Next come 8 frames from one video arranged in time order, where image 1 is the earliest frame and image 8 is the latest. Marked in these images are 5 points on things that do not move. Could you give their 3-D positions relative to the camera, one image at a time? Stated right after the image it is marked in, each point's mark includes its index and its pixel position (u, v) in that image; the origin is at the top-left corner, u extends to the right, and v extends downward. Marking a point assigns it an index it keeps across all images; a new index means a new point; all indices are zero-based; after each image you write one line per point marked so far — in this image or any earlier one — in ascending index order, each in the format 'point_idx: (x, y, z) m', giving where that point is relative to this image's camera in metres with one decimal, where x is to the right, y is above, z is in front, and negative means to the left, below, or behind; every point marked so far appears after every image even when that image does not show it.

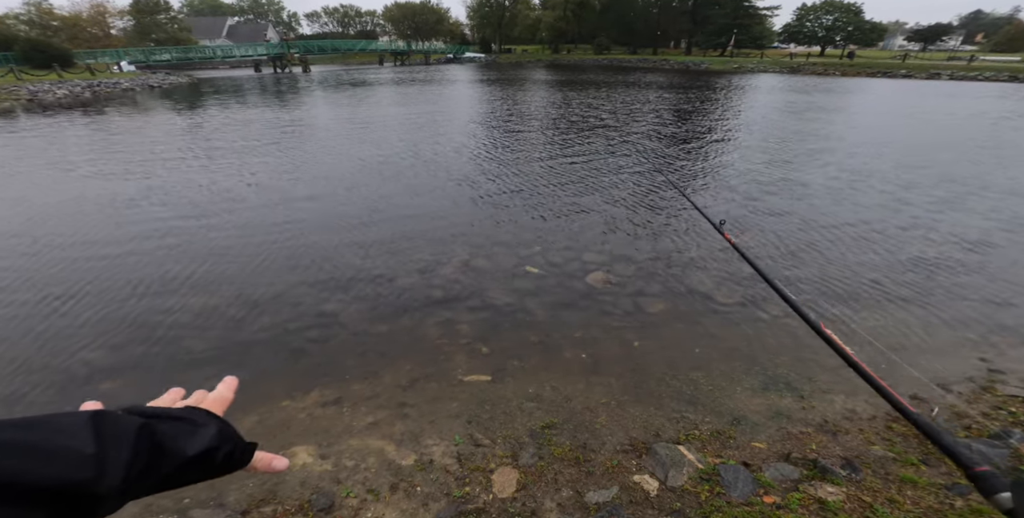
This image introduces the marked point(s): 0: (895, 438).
0: (+4.1, -2.0, +5.4) m
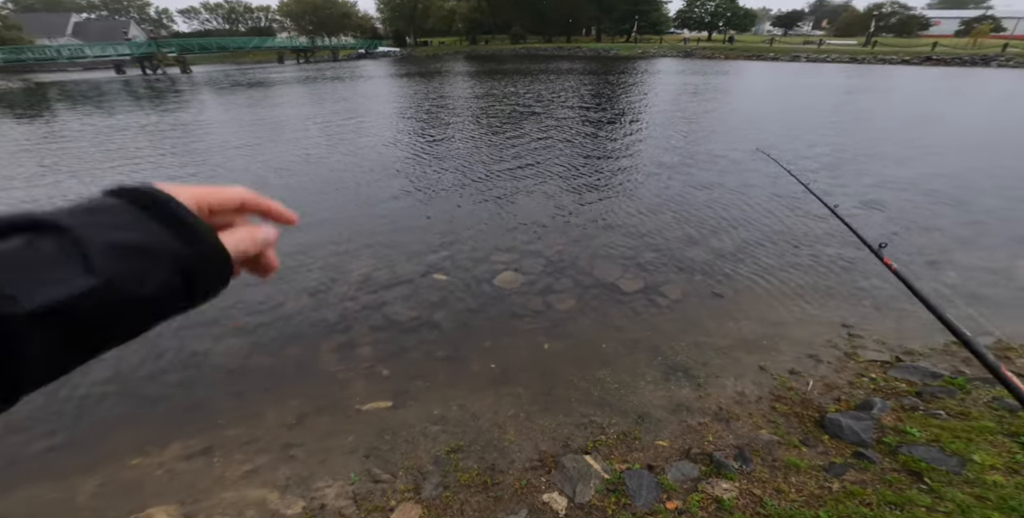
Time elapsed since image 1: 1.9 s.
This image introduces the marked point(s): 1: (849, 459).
0: (+3.1, -1.9, +5.6) m
1: (+3.4, -2.0, +4.8) m
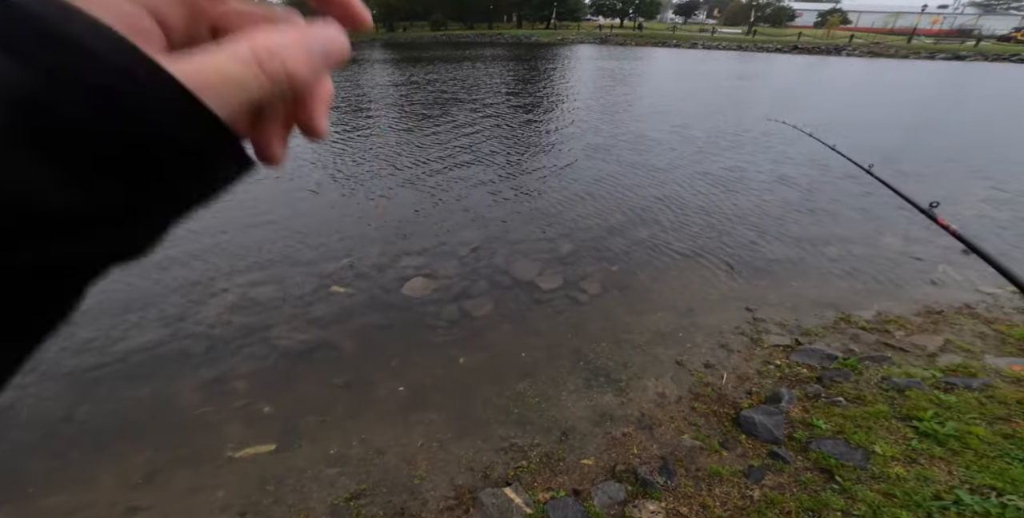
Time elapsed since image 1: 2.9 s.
0: (+2.1, -1.8, +5.4) m
1: (+2.5, -2.0, +4.8) m
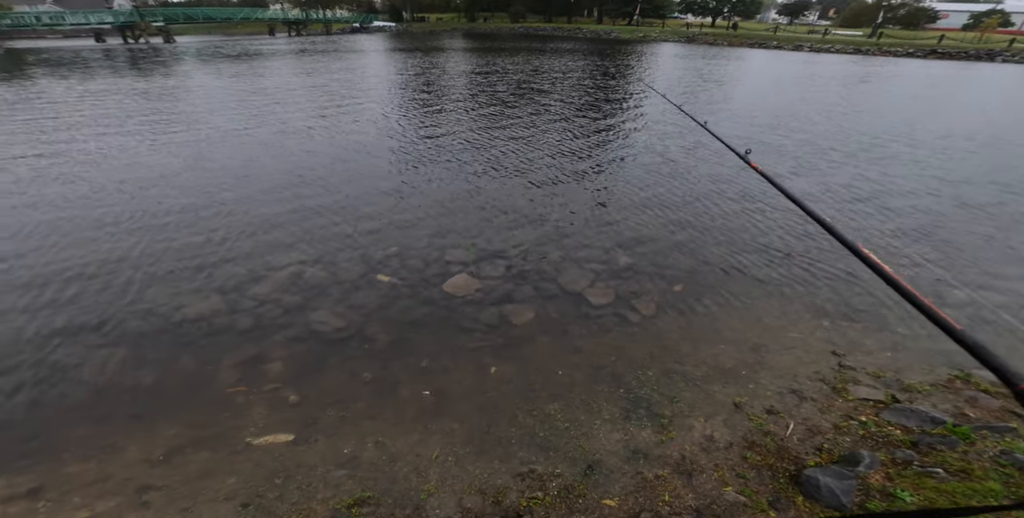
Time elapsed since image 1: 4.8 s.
0: (+2.3, -2.1, +4.7) m
1: (+2.6, -2.3, +4.0) m
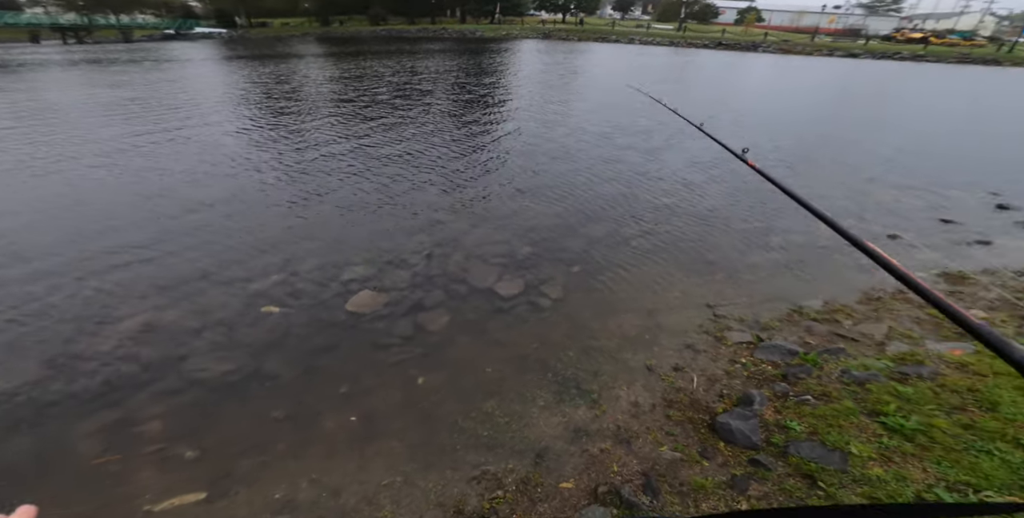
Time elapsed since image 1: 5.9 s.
0: (+1.8, -1.9, +5.2) m
1: (+2.3, -2.0, +4.6) m
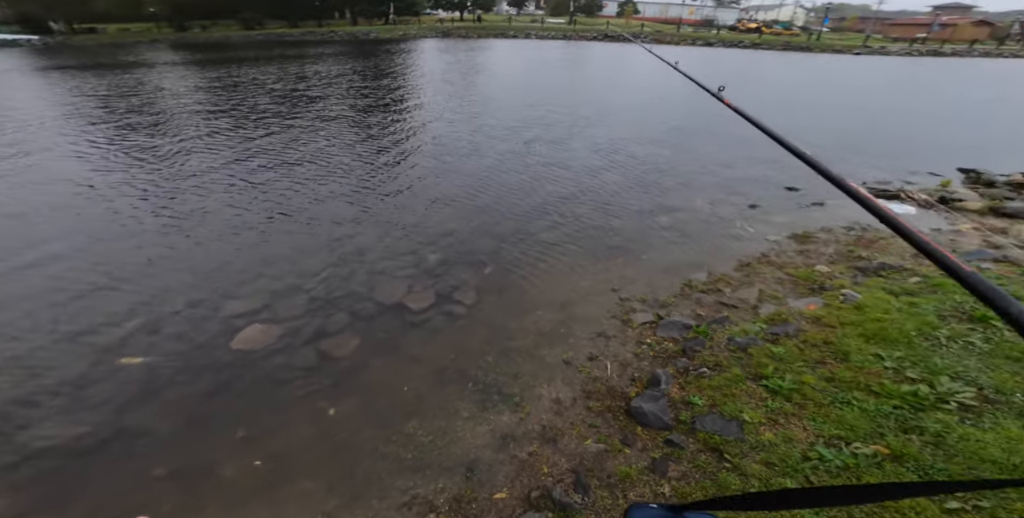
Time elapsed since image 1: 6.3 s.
0: (+1.0, -1.8, +5.4) m
1: (+1.6, -1.9, +4.9) m
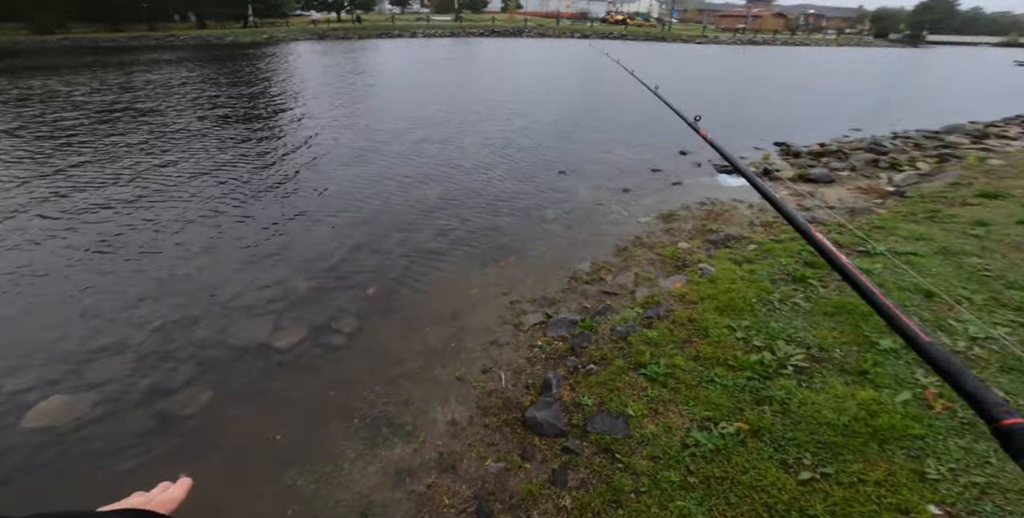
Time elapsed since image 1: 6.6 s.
0: (-0.2, -2.0, +5.4) m
1: (+0.5, -2.1, +5.0) m
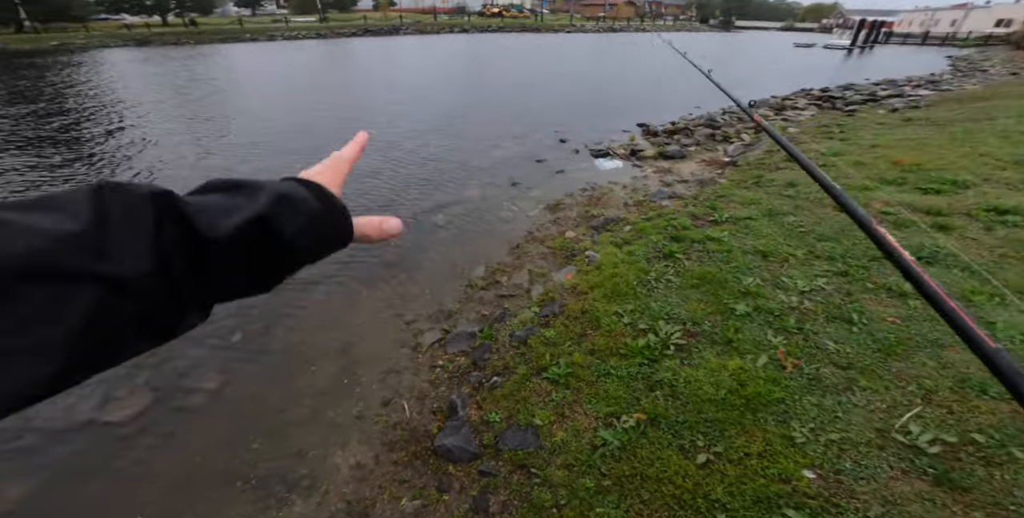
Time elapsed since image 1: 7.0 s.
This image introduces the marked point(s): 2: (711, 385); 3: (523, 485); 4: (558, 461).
0: (-1.1, -2.3, +5.1) m
1: (-0.3, -2.3, +4.9) m
2: (+2.3, -1.5, +5.4) m
3: (+0.1, -2.2, +4.8) m
4: (+0.5, -2.1, +4.9) m
